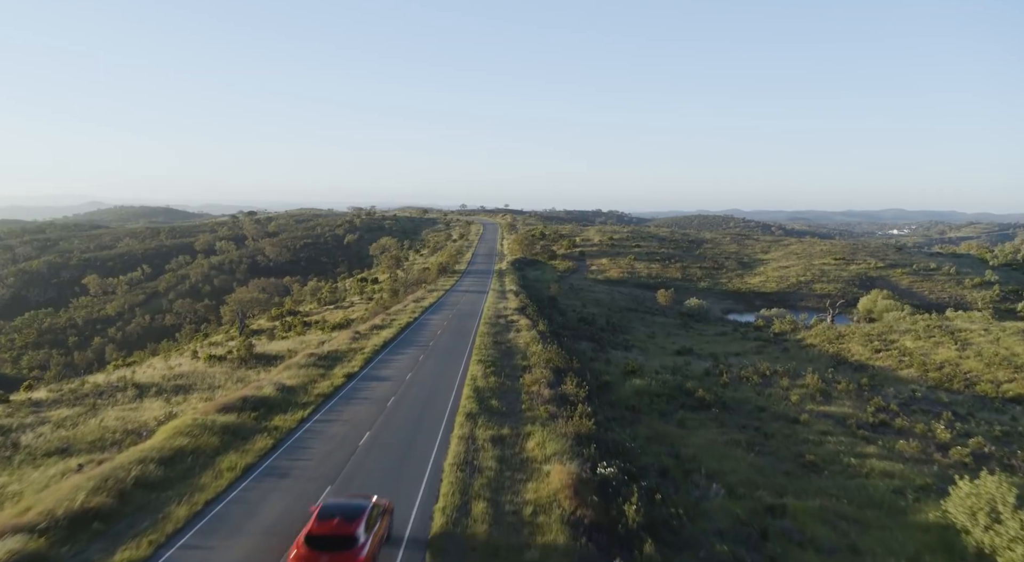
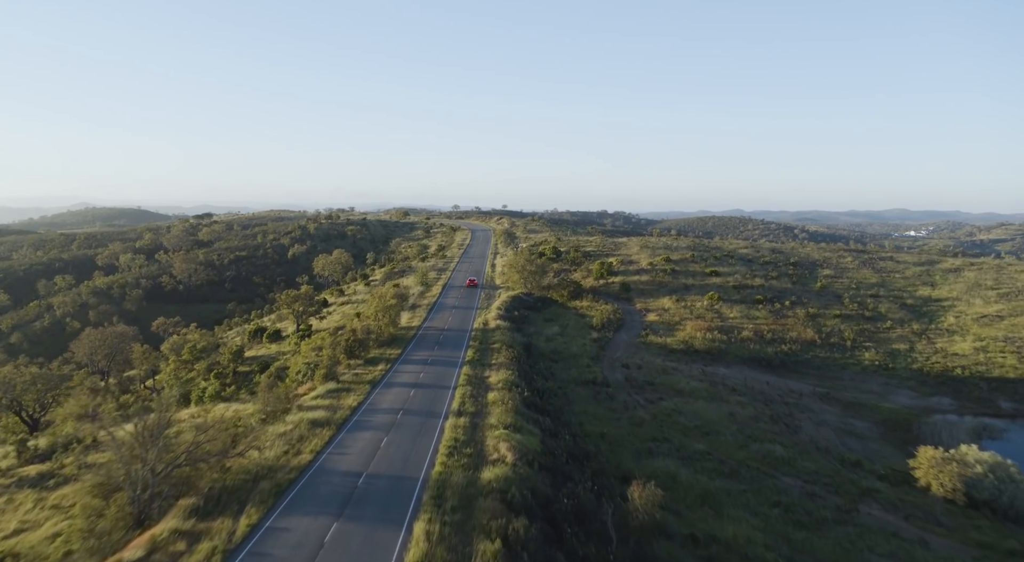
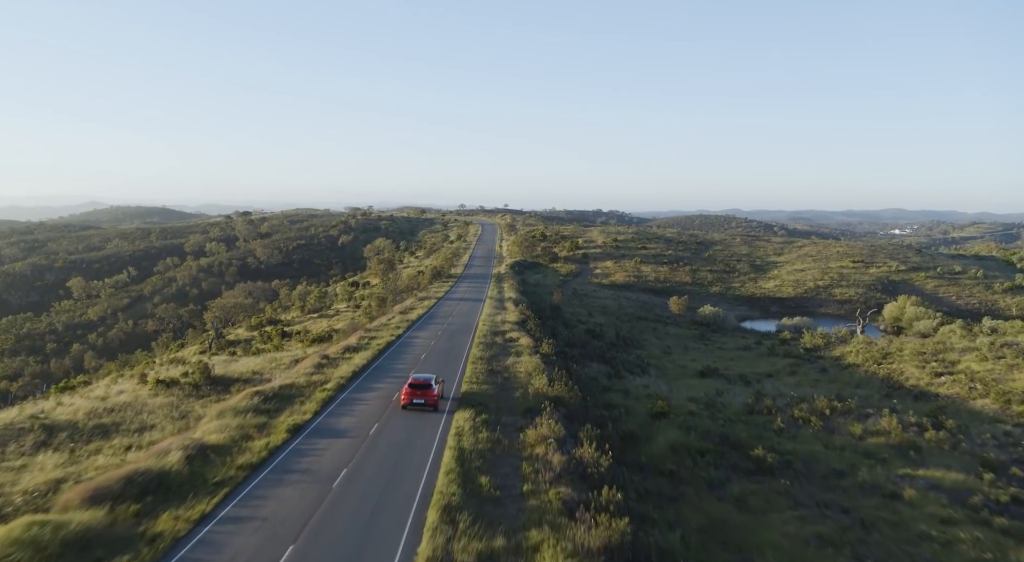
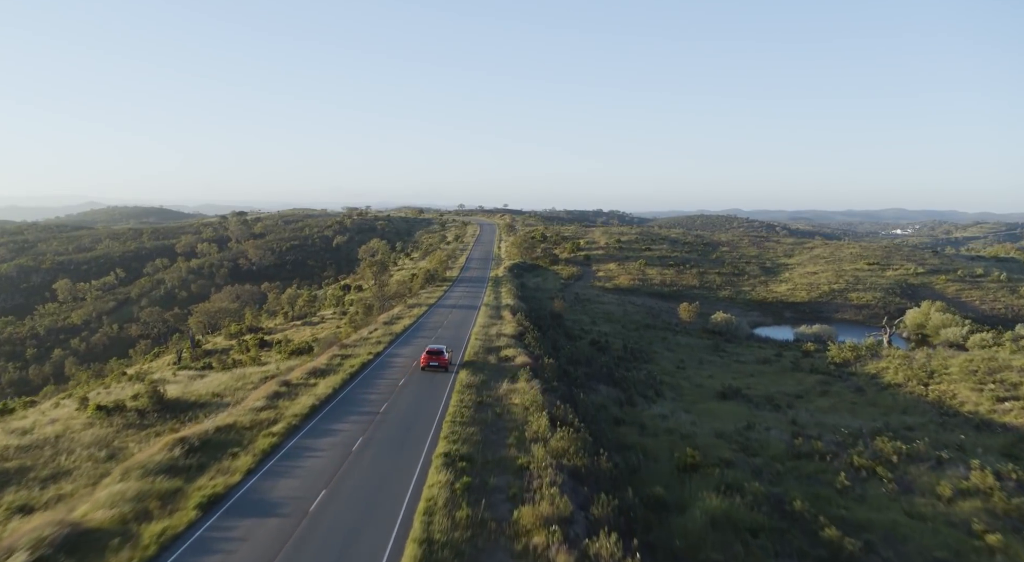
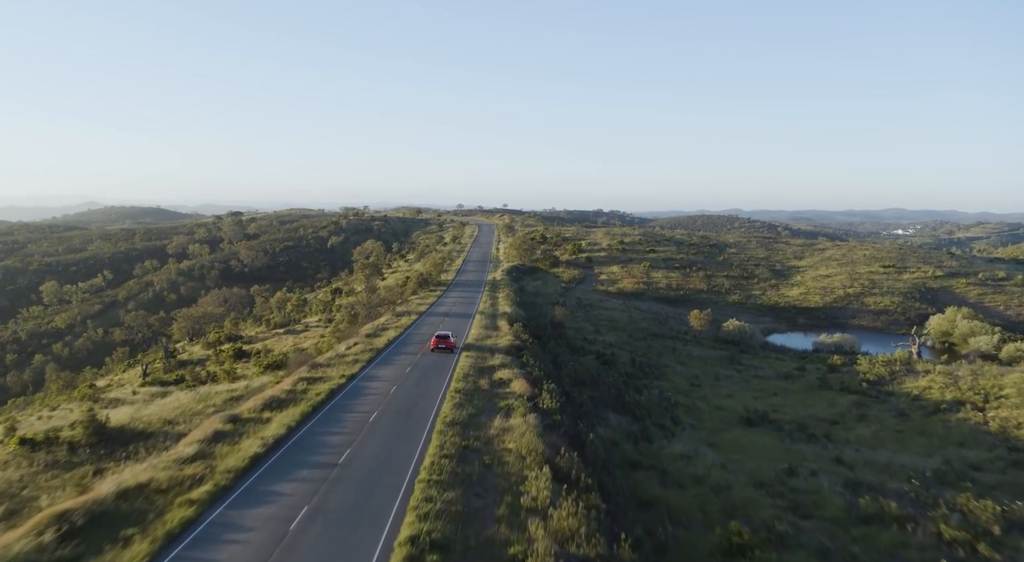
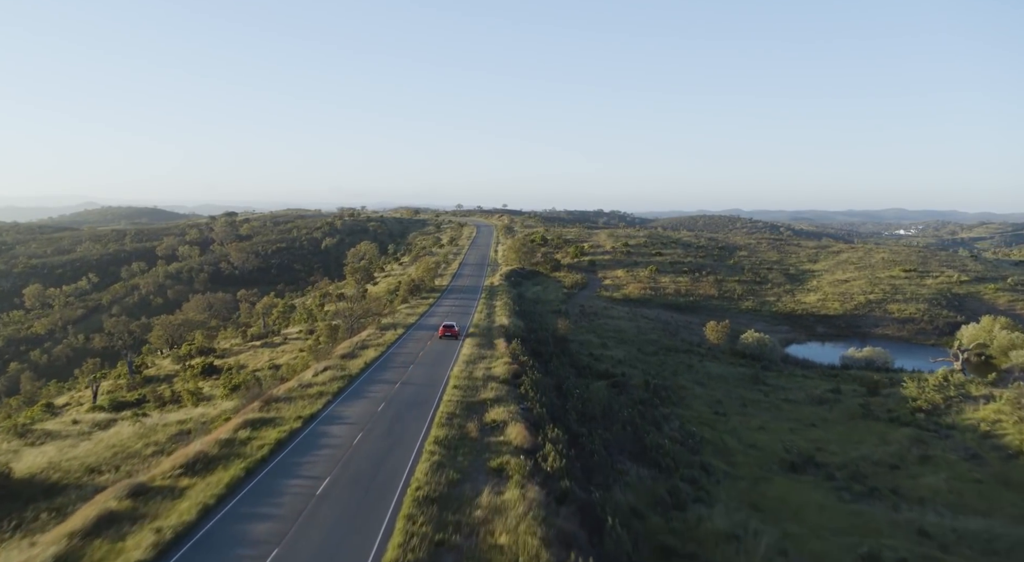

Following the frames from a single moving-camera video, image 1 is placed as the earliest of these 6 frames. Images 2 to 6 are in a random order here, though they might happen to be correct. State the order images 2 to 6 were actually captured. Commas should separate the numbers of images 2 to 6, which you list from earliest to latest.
3, 4, 5, 6, 2
